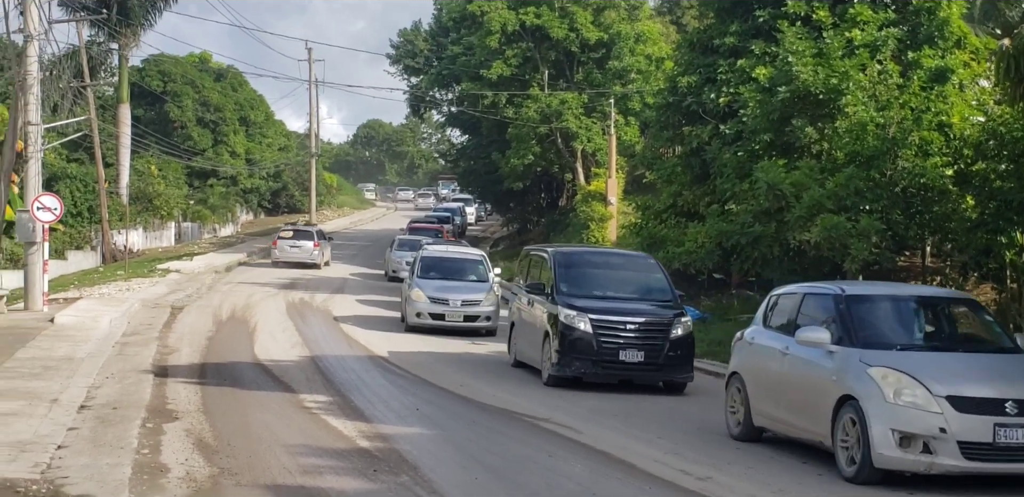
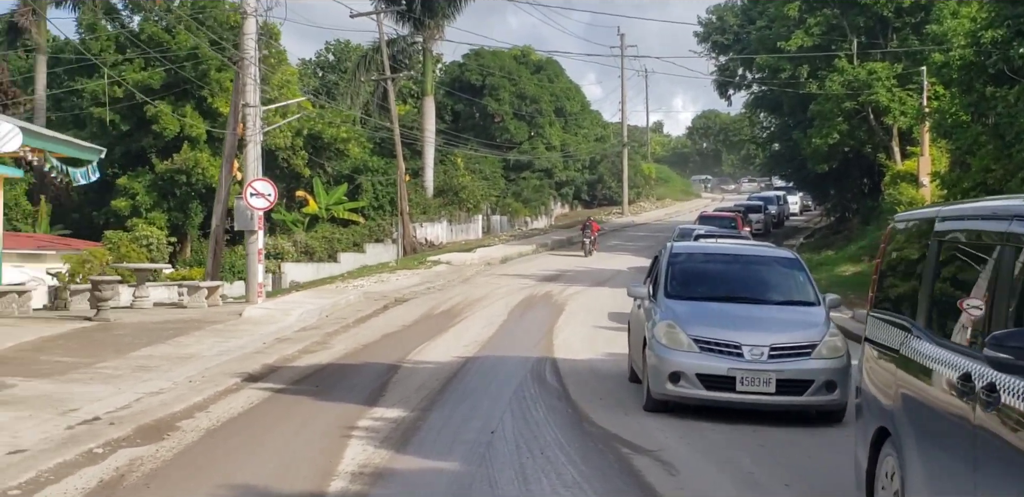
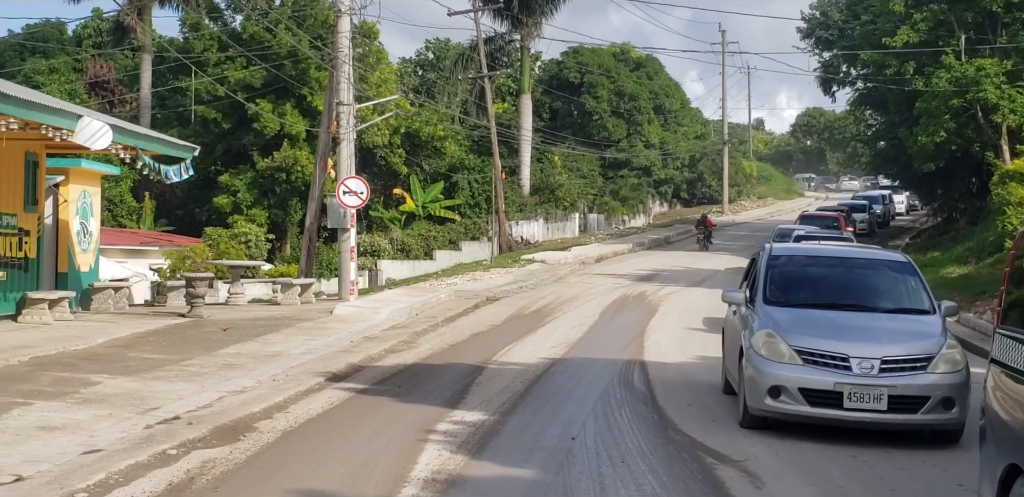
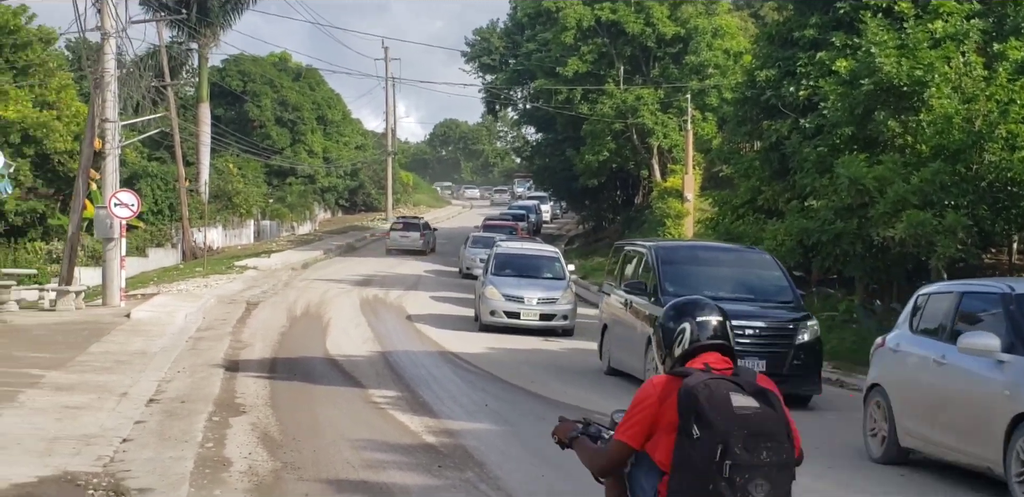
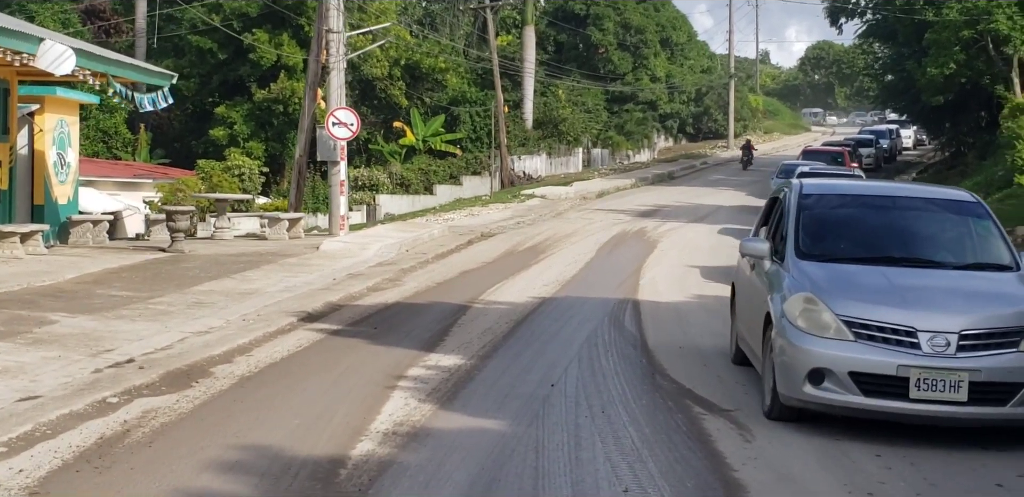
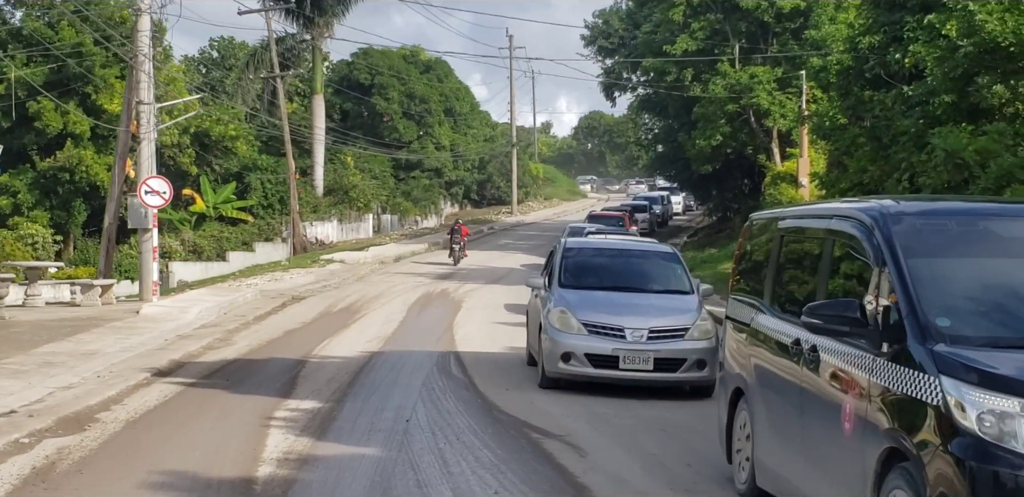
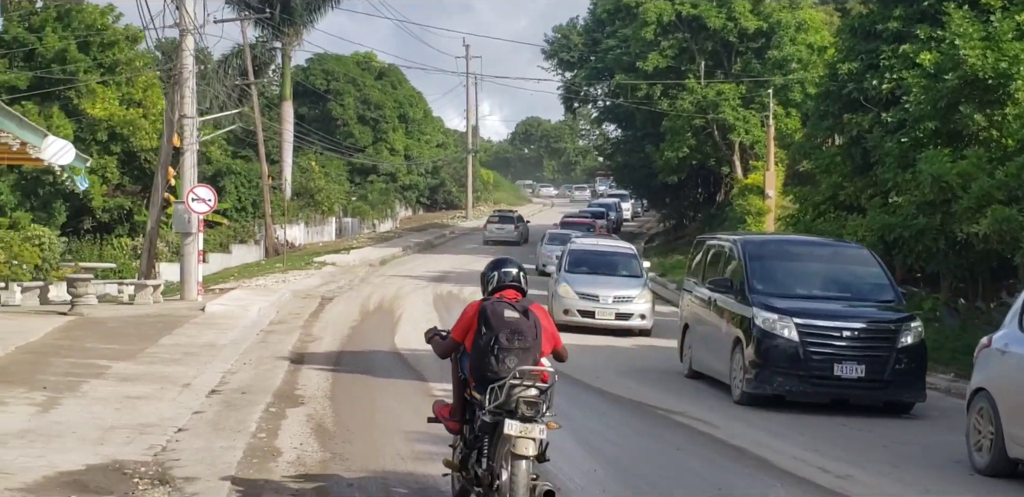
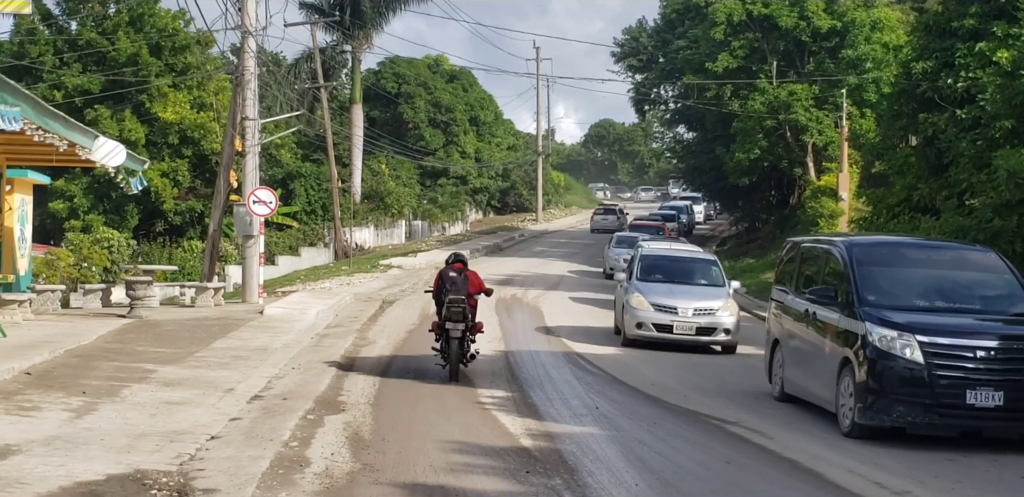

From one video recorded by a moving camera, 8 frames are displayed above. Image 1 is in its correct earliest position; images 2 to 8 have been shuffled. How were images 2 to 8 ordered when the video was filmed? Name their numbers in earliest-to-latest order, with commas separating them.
4, 7, 8, 6, 2, 3, 5
